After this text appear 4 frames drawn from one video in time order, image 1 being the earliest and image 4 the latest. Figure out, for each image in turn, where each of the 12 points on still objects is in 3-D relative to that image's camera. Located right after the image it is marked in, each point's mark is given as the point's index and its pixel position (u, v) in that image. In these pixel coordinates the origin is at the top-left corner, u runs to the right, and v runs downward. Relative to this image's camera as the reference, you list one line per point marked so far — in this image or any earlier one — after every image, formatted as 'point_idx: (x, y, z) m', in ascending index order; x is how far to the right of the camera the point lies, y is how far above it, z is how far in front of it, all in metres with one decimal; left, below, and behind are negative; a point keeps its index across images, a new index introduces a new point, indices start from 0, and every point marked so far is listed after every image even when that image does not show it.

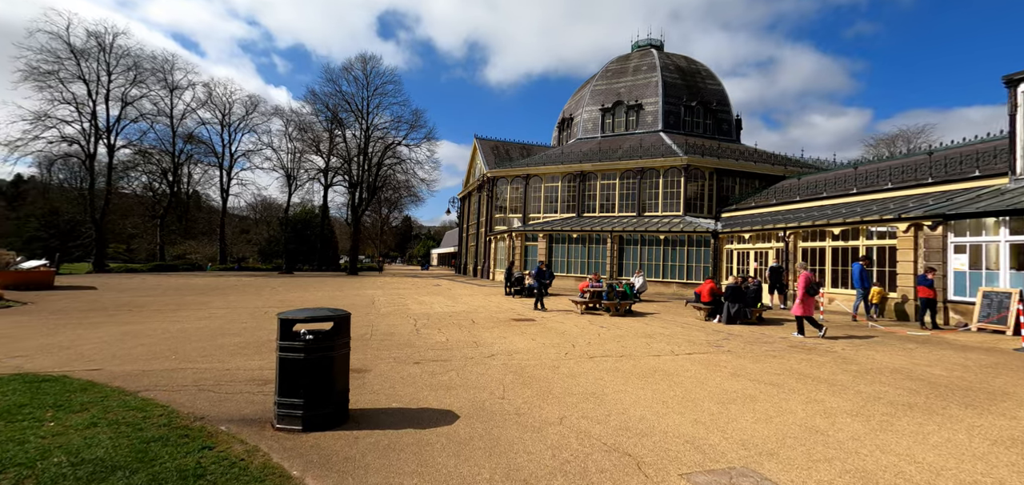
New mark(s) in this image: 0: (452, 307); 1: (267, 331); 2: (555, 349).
0: (-2.0, -2.1, +16.6) m
1: (-5.6, -2.0, +11.6) m
2: (+0.8, -1.8, +8.7) m
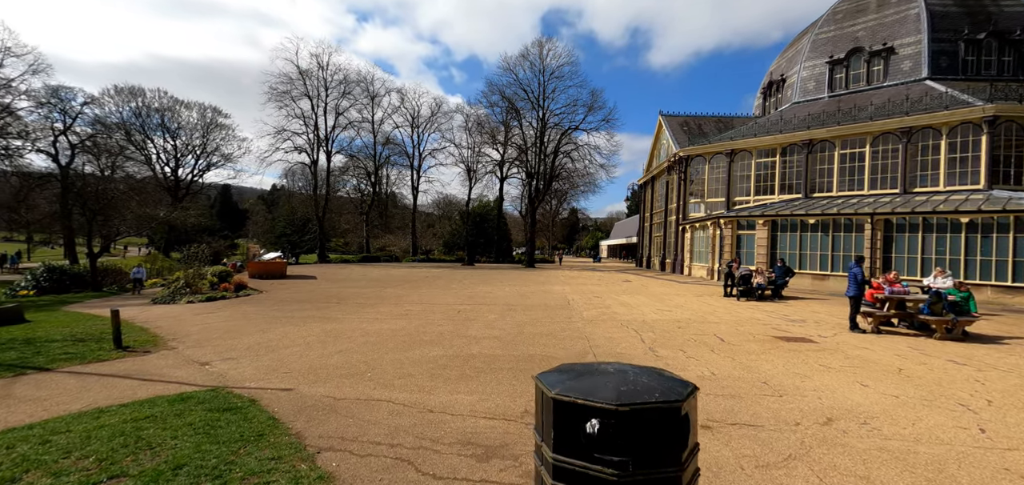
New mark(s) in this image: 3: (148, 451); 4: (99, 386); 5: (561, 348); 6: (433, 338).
0: (+4.1, -1.9, +13.3) m
1: (-0.9, -1.9, +9.7) m
2: (+4.2, -1.7, +5.0) m
3: (-3.1, -1.8, +4.3) m
4: (-5.6, -2.0, +6.9) m
5: (+0.9, -1.9, +8.9) m
6: (-1.6, -1.9, +9.9) m
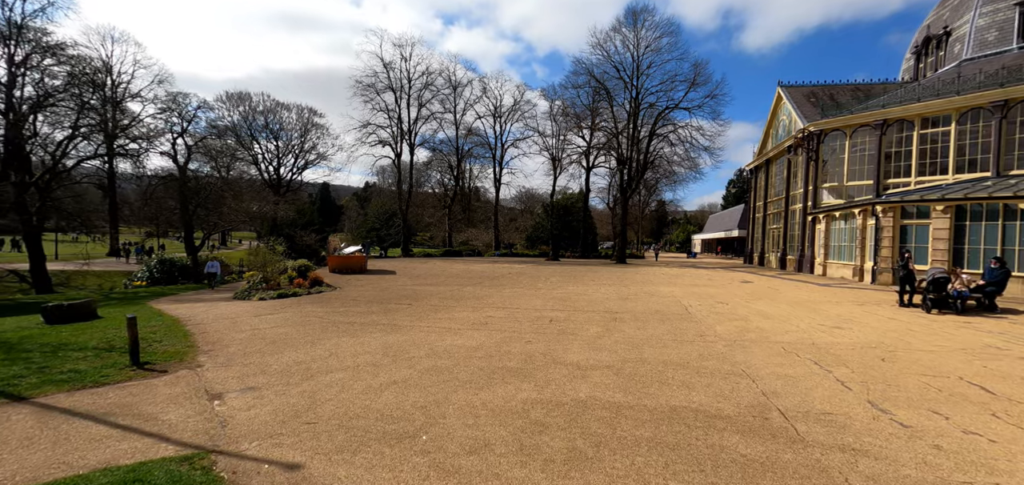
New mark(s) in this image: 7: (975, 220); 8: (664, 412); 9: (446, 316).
0: (+6.3, -1.7, +9.6) m
1: (+0.8, -1.7, +6.9) m
2: (+5.0, -1.6, +1.3) m
3: (-2.3, -1.7, +1.9) m
4: (-4.4, -1.9, +4.8) m
5: (+2.4, -1.7, +5.8) m
6: (+0.1, -1.8, +7.1) m
7: (+14.3, +0.7, +15.5) m
8: (+1.6, -1.8, +5.2) m
9: (-1.6, -1.8, +12.0) m
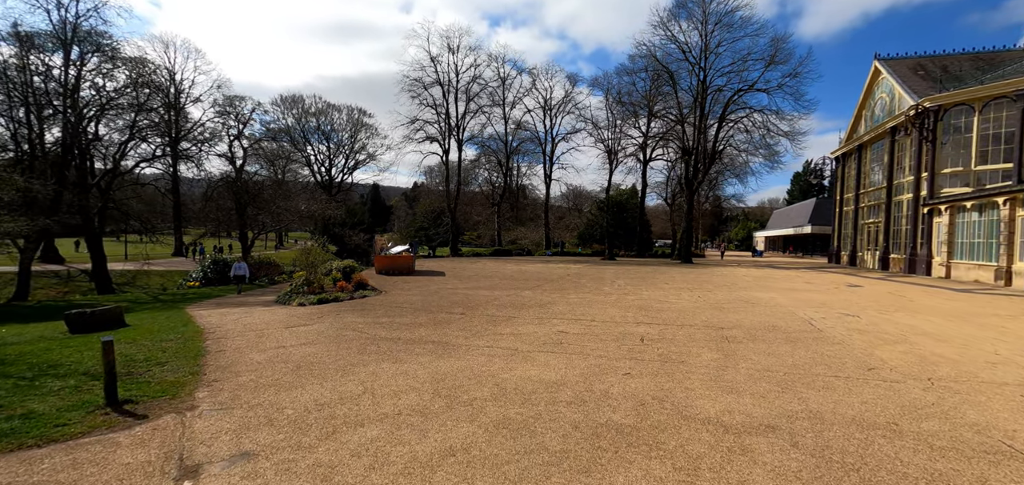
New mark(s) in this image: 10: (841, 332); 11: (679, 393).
0: (+7.6, -1.6, +6.6) m
1: (+1.8, -1.7, +4.4) m
2: (+5.5, -1.6, -1.5) m
3: (-1.7, -1.7, -0.3) m
4: (-3.5, -1.8, +2.8) m
5: (+3.3, -1.7, +3.2) m
6: (+1.2, -1.7, +4.8) m
7: (+16.1, +0.8, +11.8) m
8: (+2.5, -1.7, +2.7) m
9: (0.0, -1.7, +9.8) m
10: (+6.2, -1.6, +9.4) m
11: (+1.9, -1.7, +5.8) m
